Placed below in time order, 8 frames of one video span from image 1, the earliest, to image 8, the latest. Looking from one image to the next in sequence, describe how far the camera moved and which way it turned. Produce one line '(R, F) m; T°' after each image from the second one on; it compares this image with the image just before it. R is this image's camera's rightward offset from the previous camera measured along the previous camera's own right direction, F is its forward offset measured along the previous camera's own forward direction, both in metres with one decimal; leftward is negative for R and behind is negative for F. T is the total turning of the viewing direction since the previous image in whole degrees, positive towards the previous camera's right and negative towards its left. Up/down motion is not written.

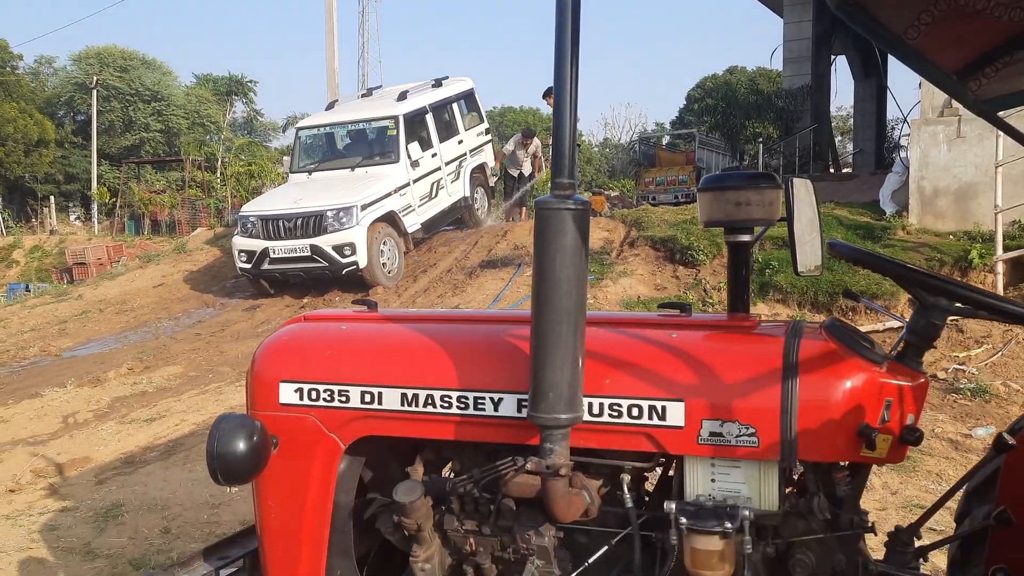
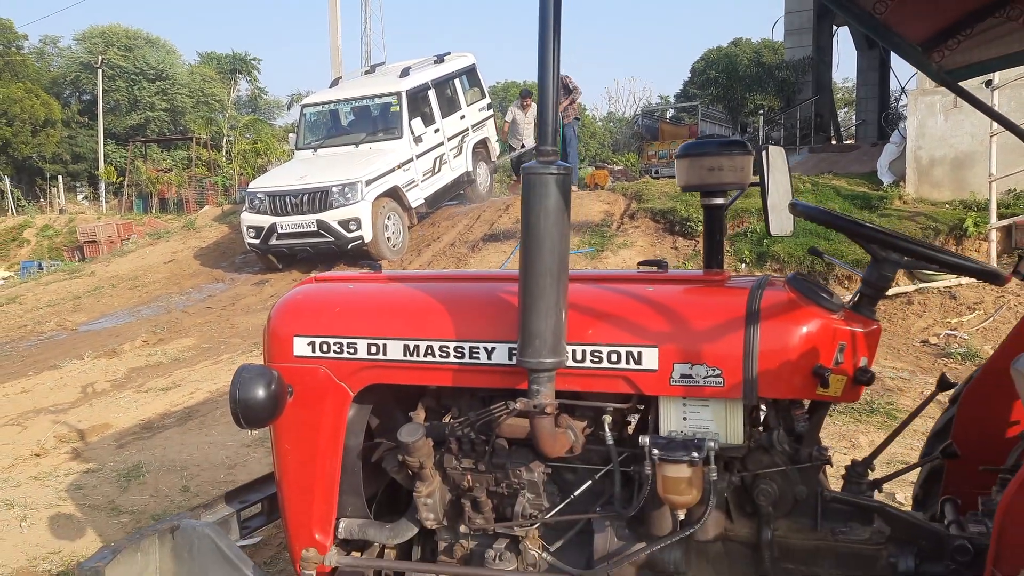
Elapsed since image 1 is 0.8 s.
(0.0, -0.2) m; 0°
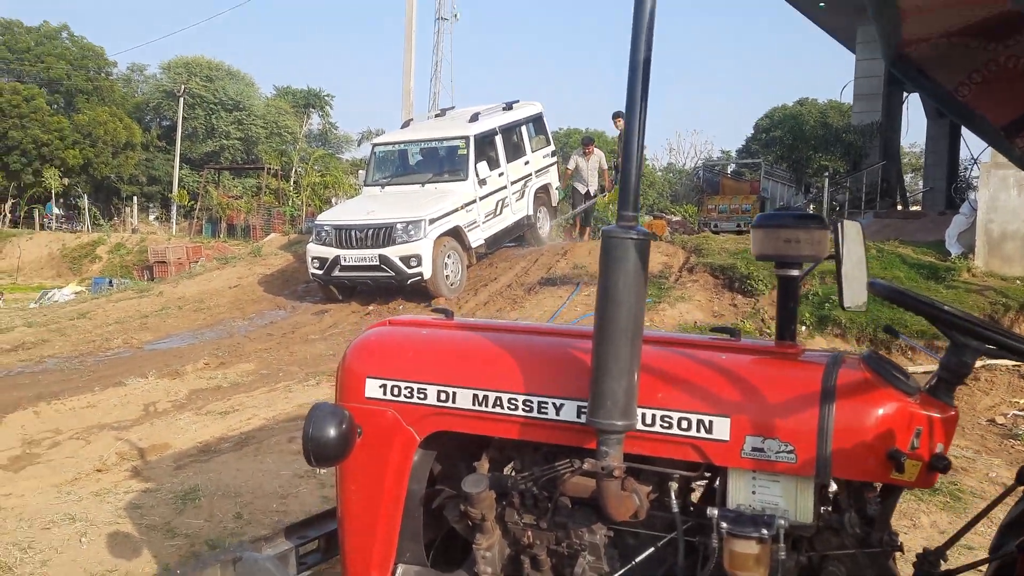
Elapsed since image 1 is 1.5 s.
(-0.1, 0.0) m; -4°
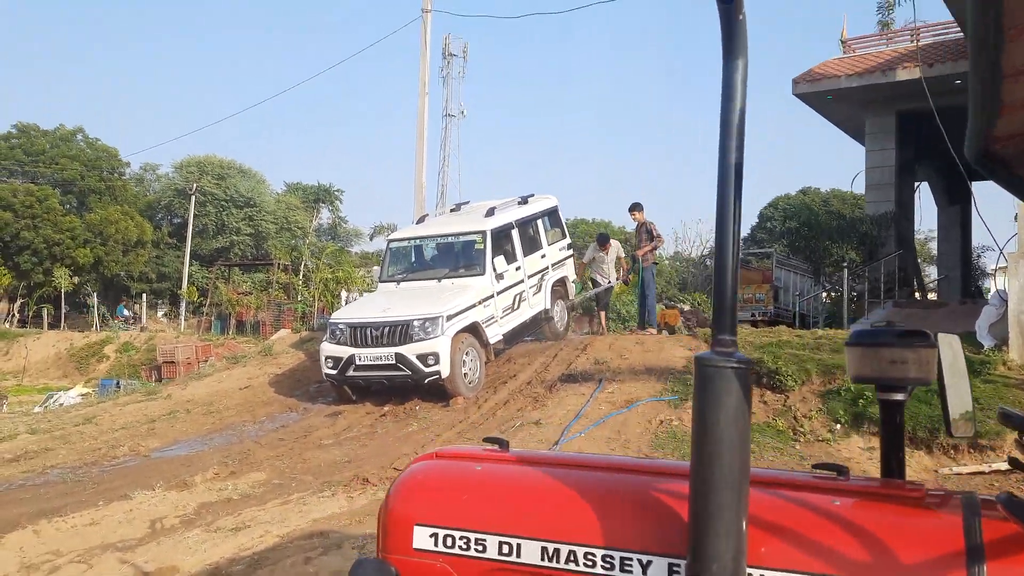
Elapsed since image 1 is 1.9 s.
(-0.1, +0.2) m; 0°
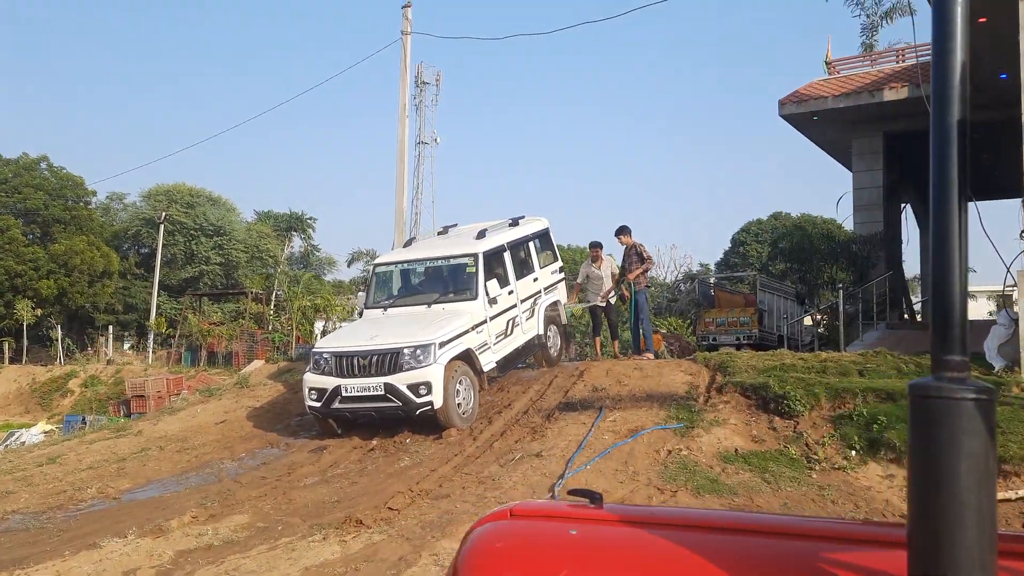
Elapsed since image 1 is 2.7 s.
(-0.2, +0.4) m; +2°
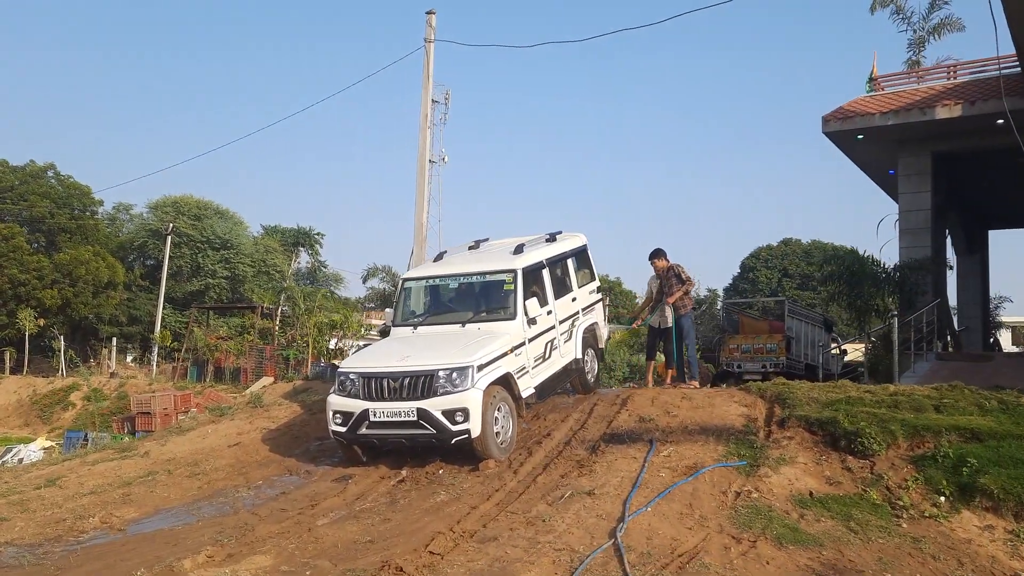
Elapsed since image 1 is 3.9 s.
(-0.4, +0.7) m; 0°
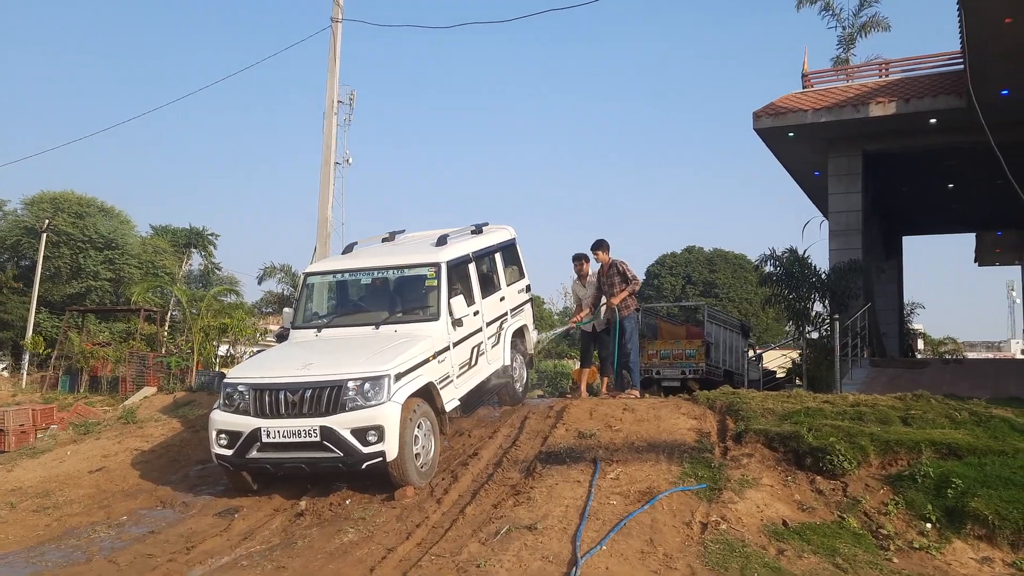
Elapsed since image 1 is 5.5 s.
(-0.2, +1.2) m; +7°
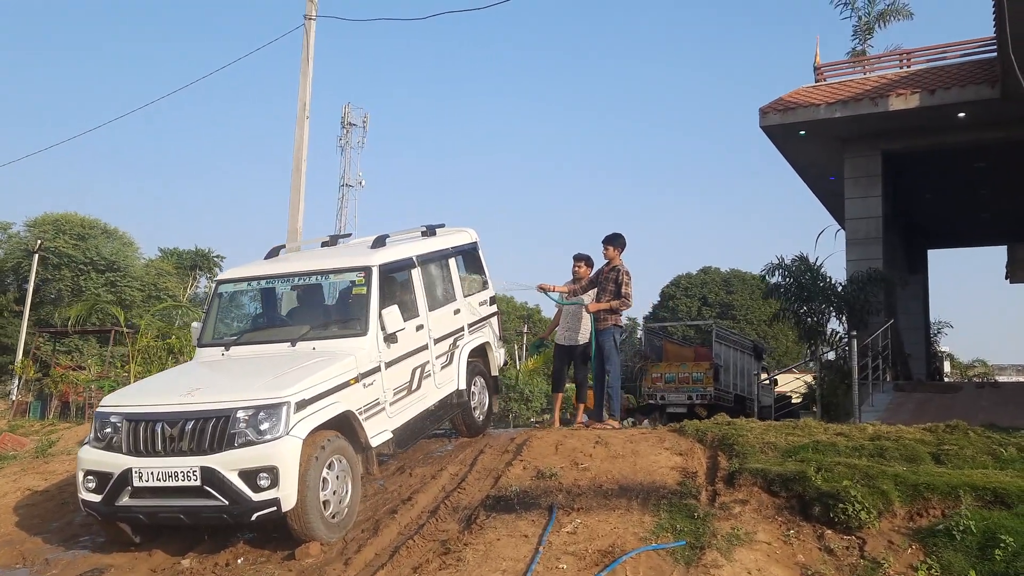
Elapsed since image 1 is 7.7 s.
(+0.6, +1.3) m; -1°
